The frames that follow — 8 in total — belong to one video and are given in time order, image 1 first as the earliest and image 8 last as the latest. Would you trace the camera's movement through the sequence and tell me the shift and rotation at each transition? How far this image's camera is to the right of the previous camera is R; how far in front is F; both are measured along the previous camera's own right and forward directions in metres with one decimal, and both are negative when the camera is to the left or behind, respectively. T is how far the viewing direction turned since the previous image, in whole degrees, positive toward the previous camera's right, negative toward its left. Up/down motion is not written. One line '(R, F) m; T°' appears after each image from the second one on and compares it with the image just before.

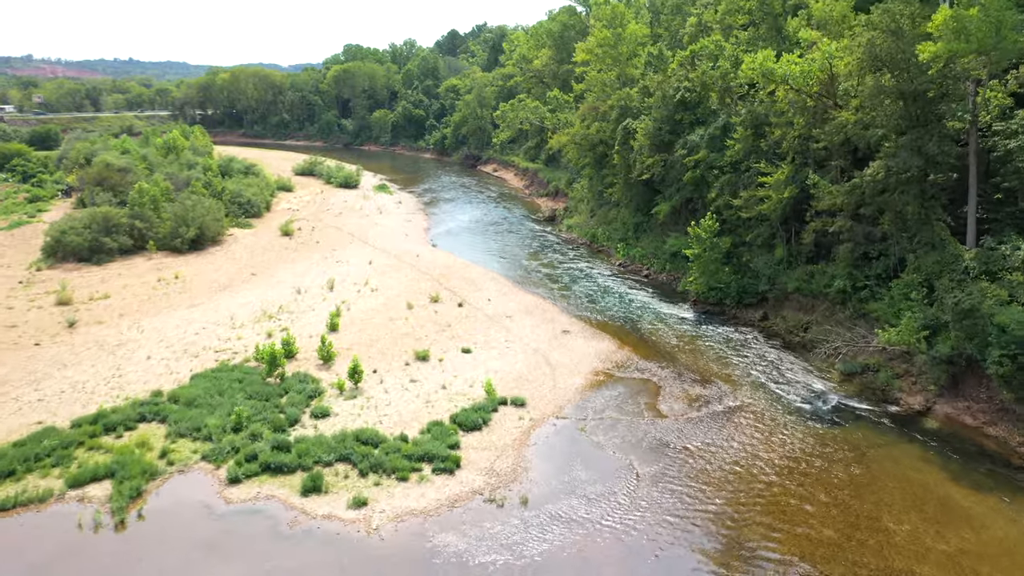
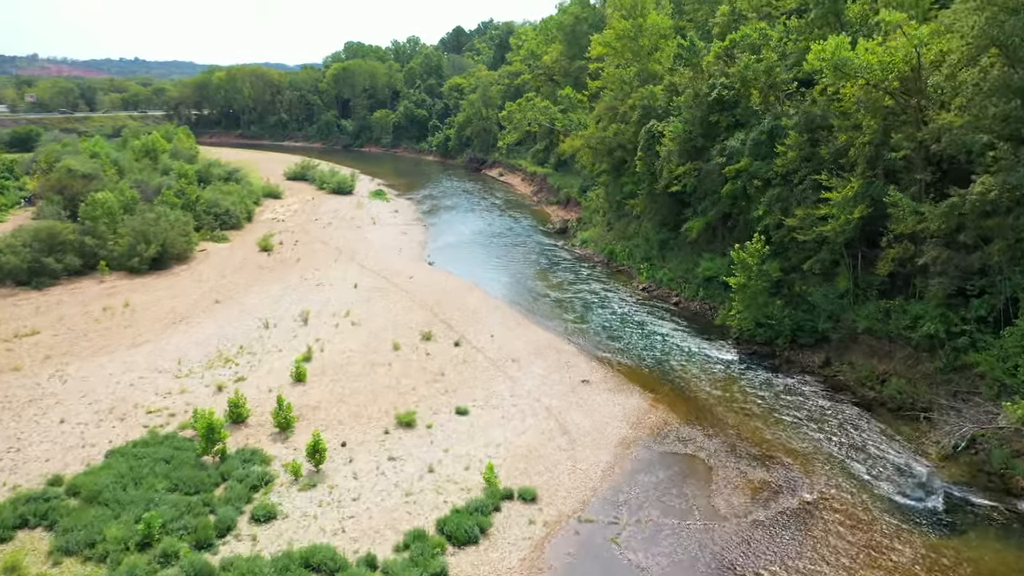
(0.0, +4.8) m; 0°
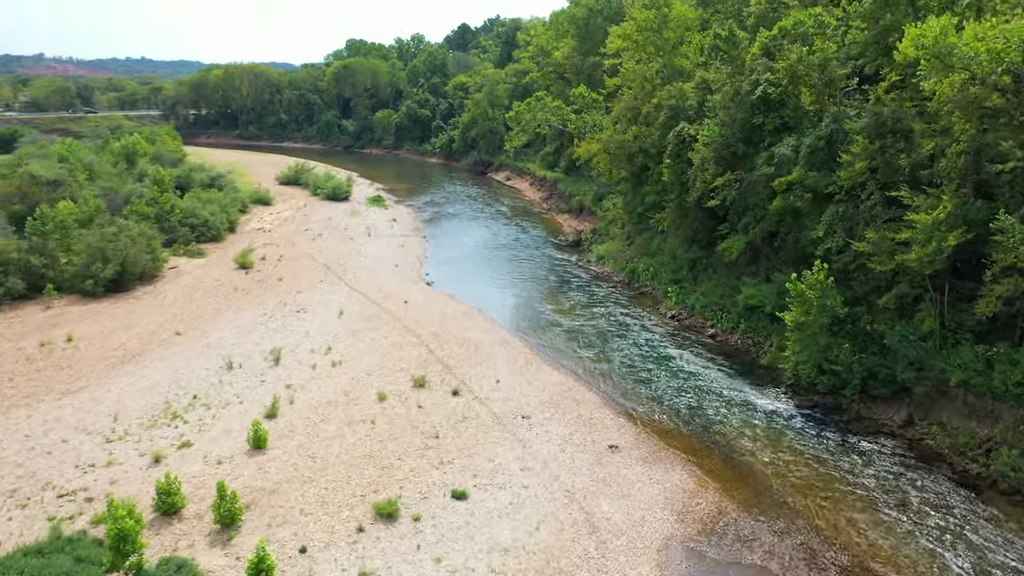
(-0.1, +4.1) m; 0°
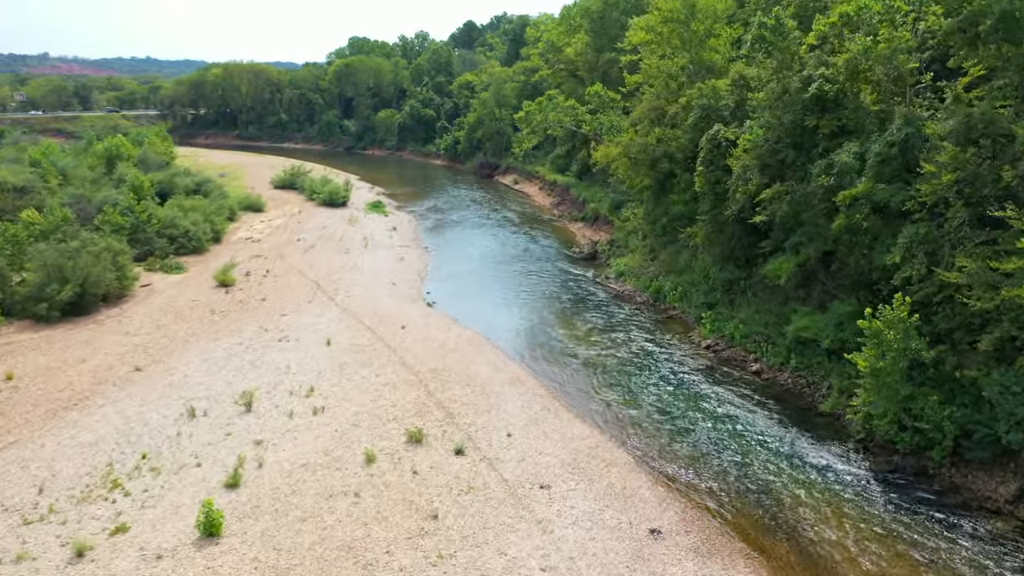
(-0.2, +3.4) m; 0°
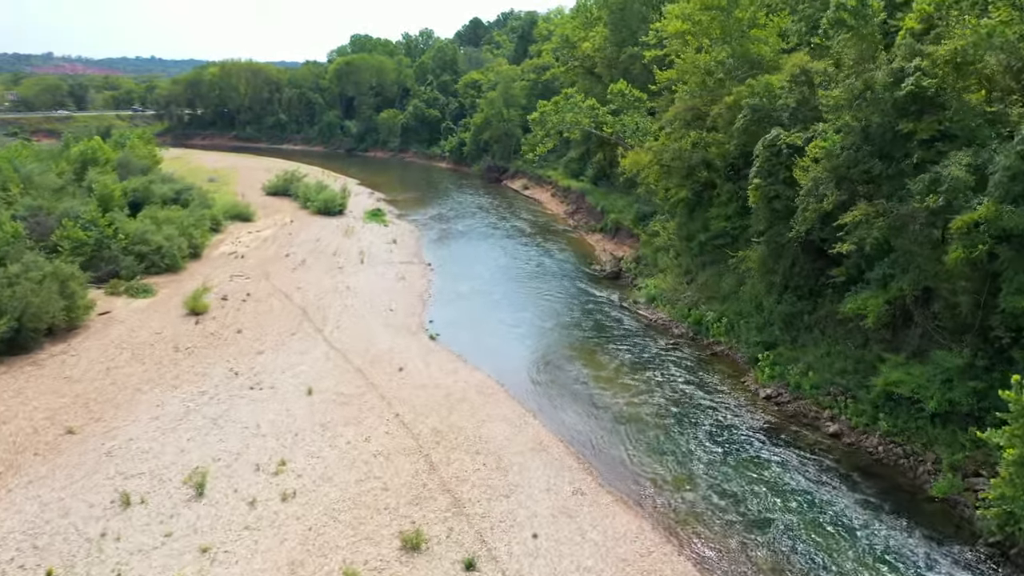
(-0.4, +4.1) m; 0°
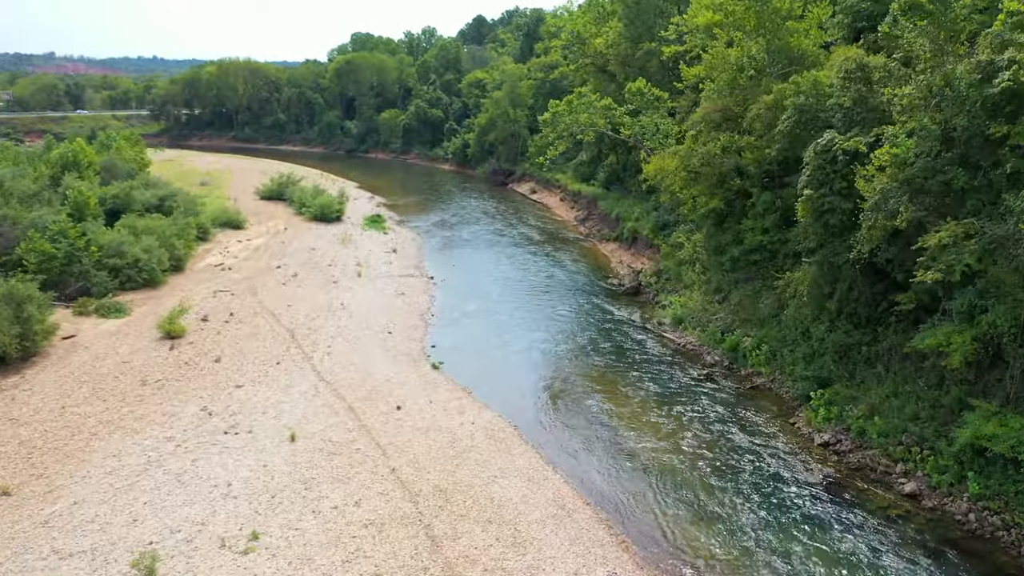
(-0.3, +2.7) m; 0°
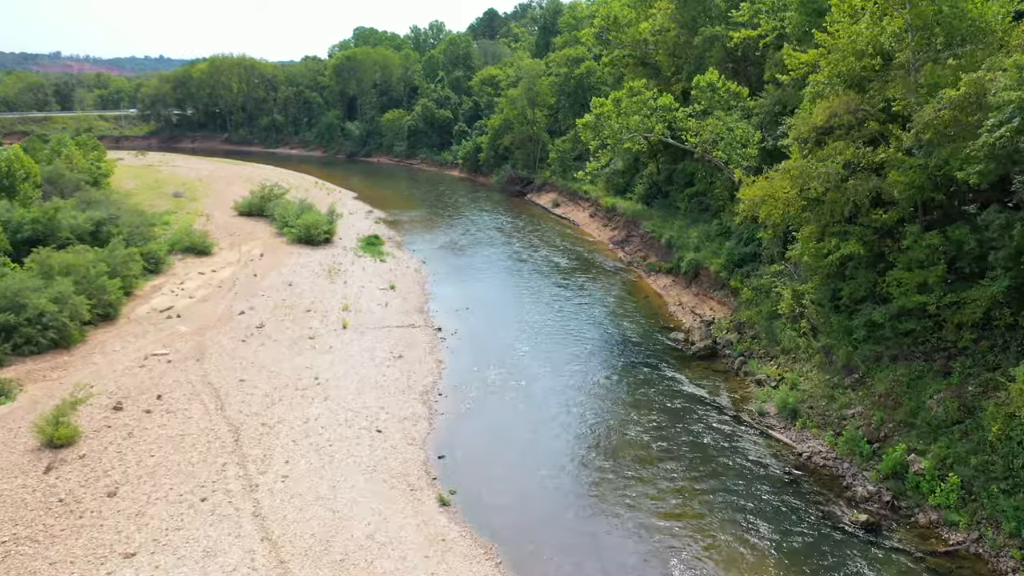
(-0.8, +7.5) m; -1°
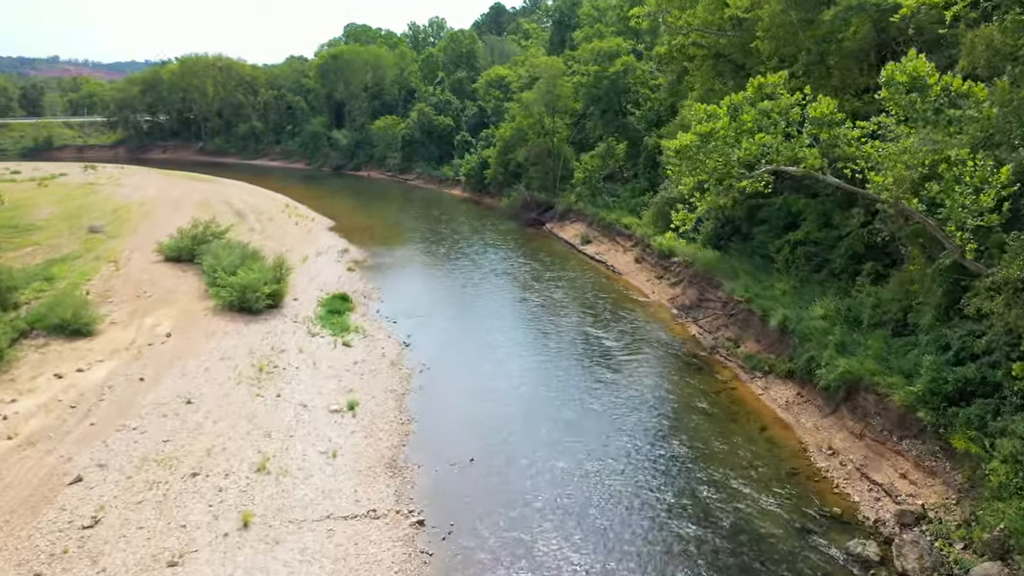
(-0.7, +11.0) m; 0°
